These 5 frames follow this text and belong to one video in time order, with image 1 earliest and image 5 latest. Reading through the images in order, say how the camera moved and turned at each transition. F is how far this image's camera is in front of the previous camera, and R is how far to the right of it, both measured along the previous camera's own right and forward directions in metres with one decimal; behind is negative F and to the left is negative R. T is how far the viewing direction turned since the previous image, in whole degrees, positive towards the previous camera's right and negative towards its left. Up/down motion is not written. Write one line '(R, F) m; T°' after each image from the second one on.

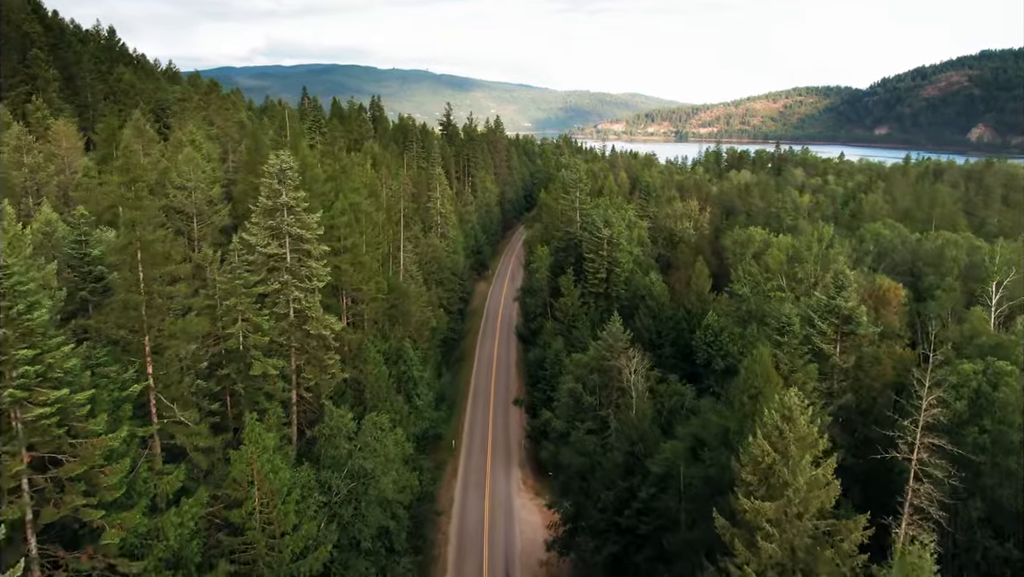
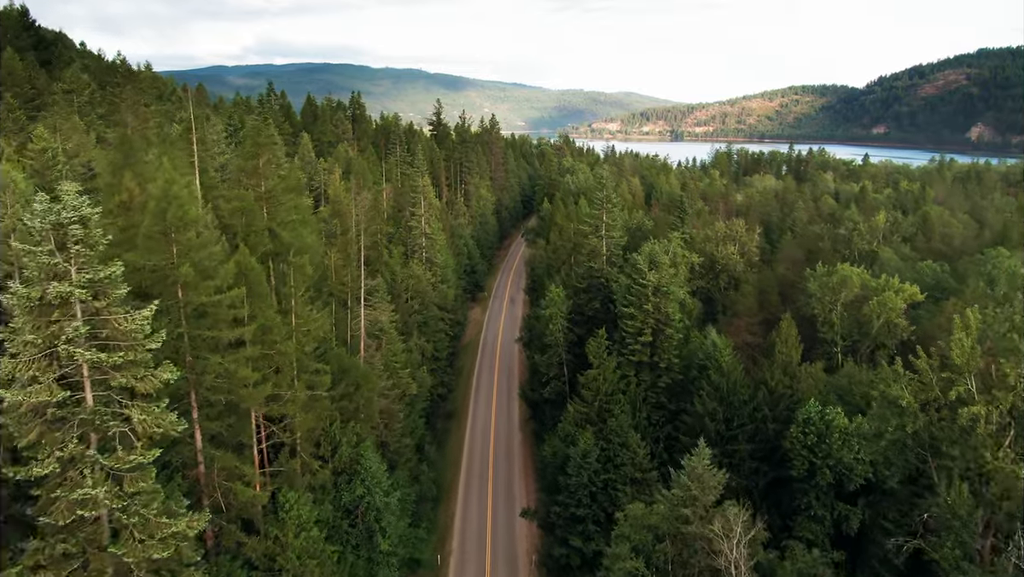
(-1.0, +17.4) m; +1°
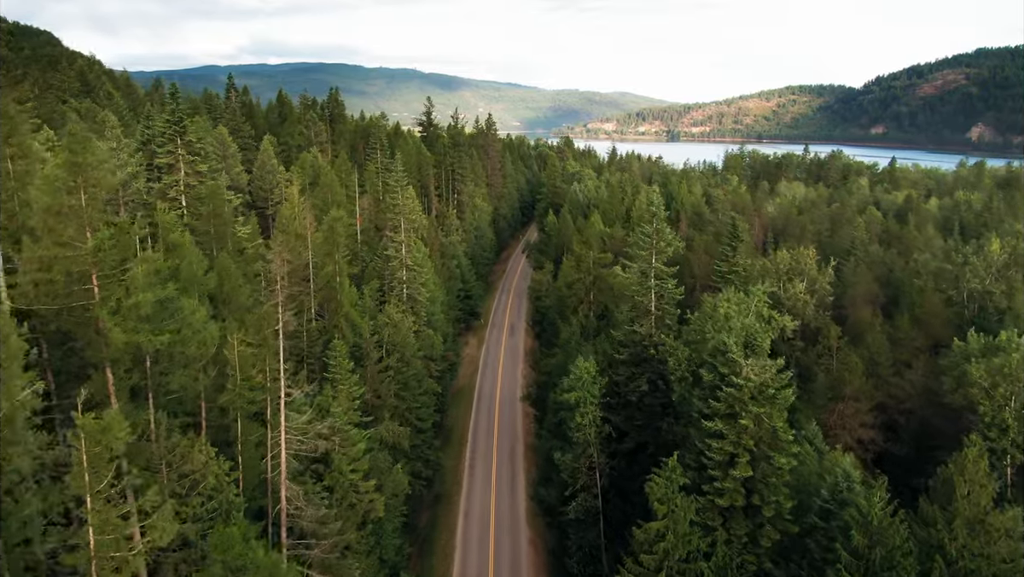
(-1.0, +15.9) m; +1°
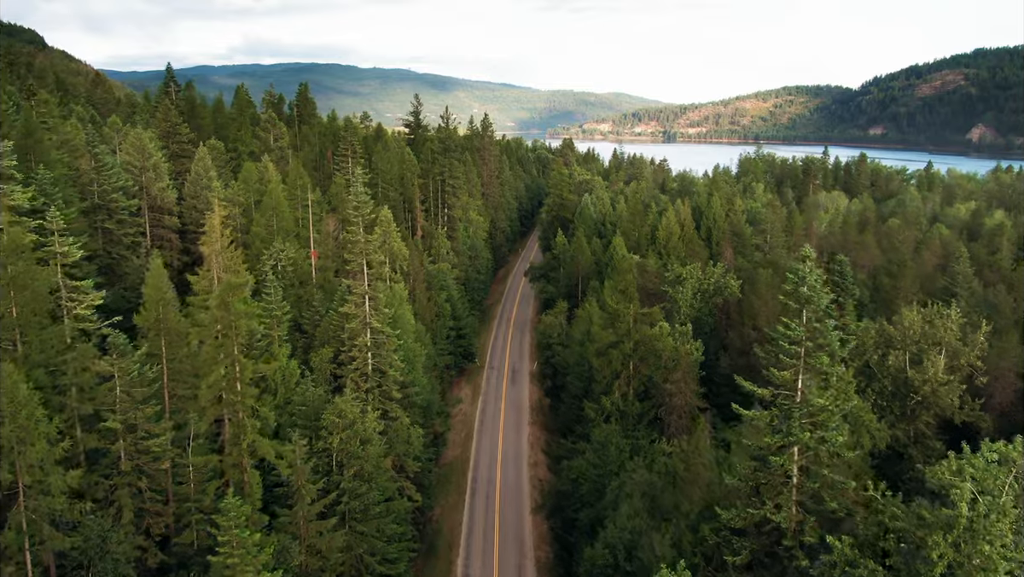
(-1.0, +17.4) m; +1°
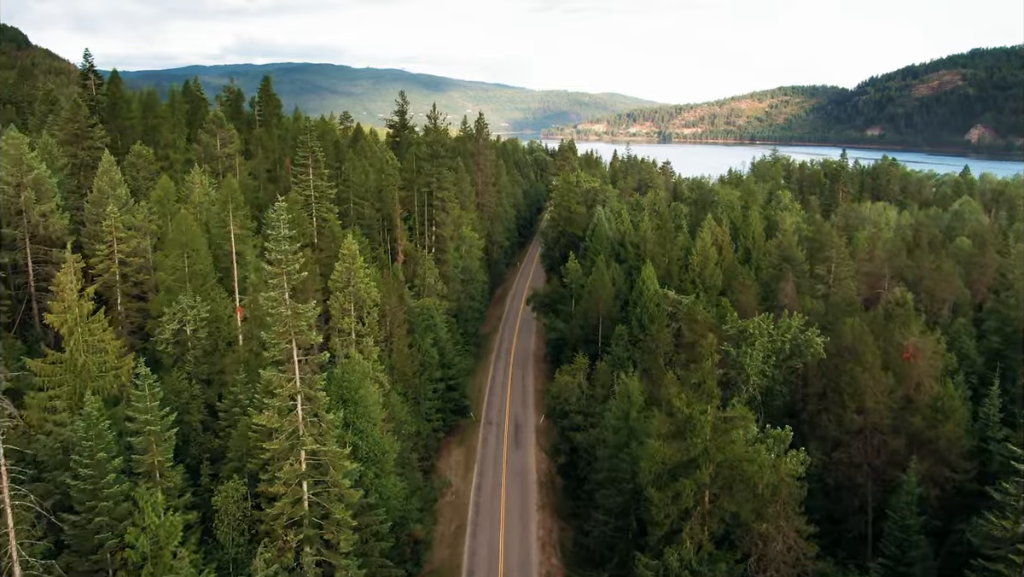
(-0.9, +15.3) m; +1°
